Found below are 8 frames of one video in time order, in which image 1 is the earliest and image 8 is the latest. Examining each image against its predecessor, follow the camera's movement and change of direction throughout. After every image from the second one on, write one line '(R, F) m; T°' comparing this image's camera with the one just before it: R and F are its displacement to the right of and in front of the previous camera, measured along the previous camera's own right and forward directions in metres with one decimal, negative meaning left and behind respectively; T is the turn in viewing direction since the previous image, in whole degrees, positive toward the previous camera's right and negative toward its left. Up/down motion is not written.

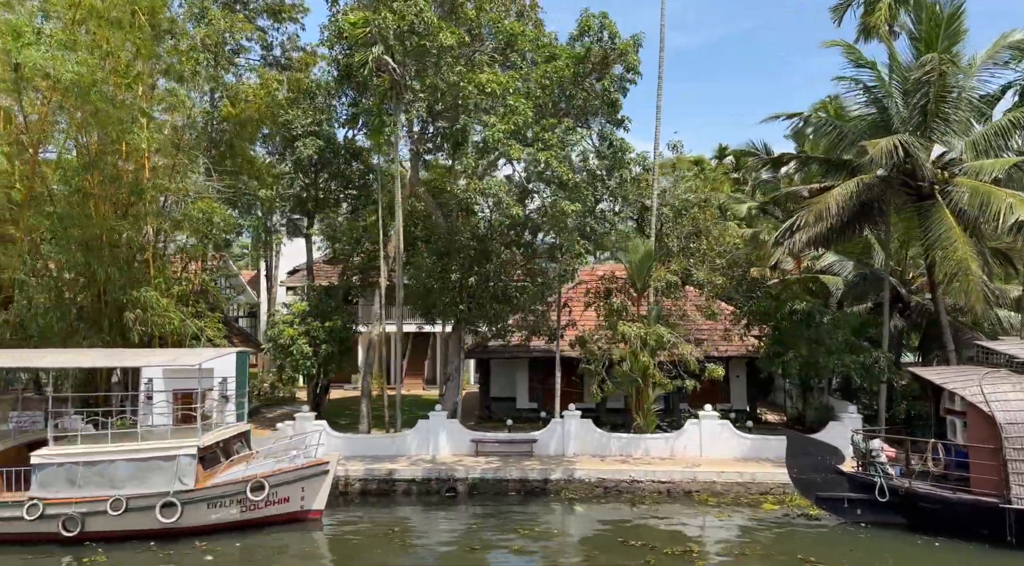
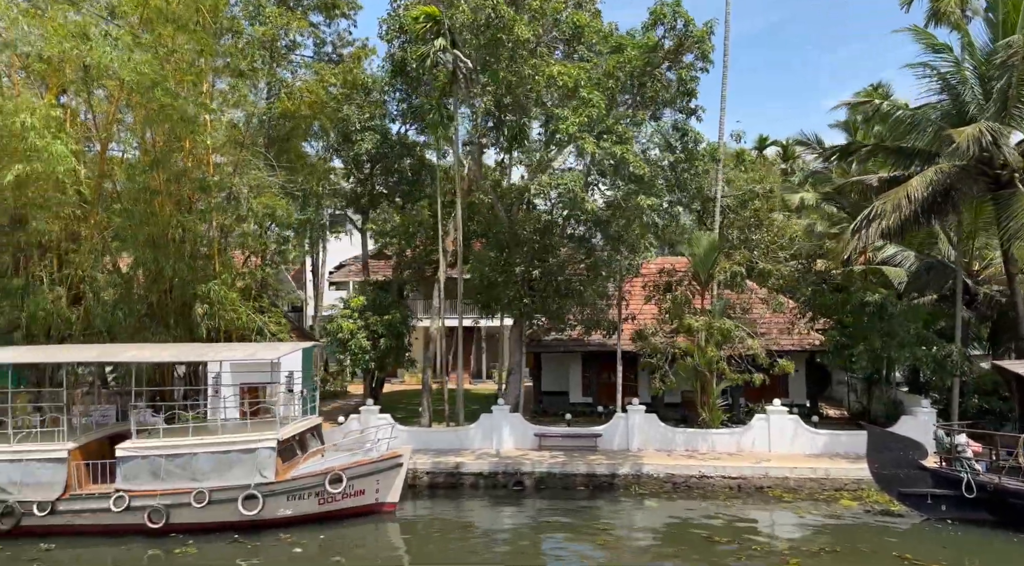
(-0.7, 0.0) m; -2°
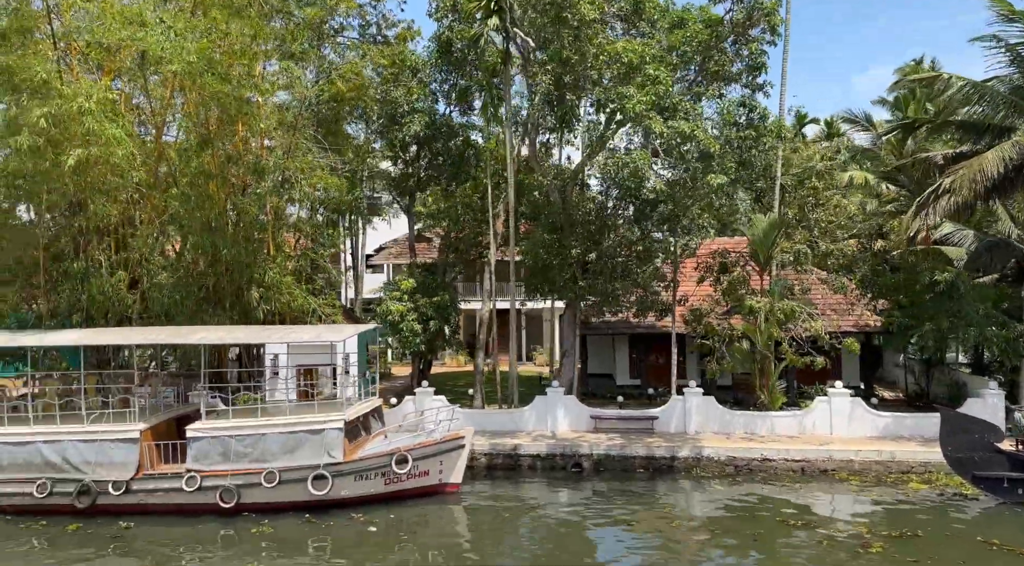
(-0.6, +0.1) m; -2°
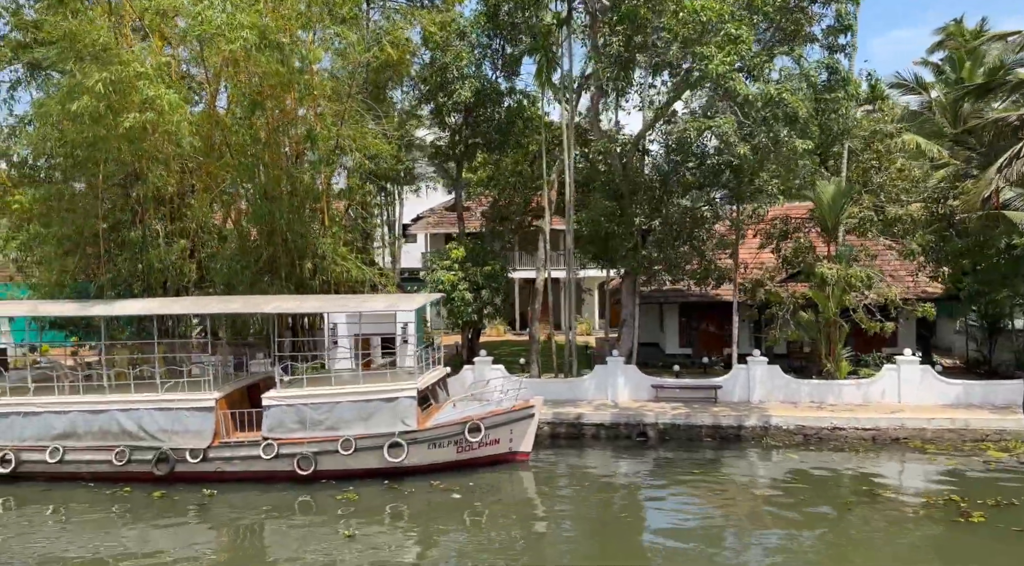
(-0.9, +0.2) m; -1°
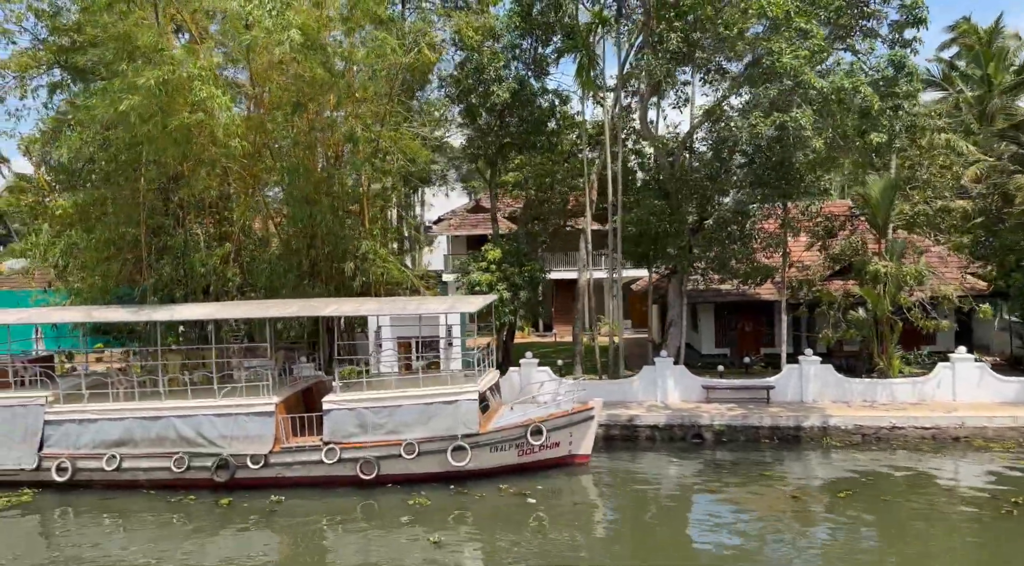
(-1.0, +0.2) m; 0°
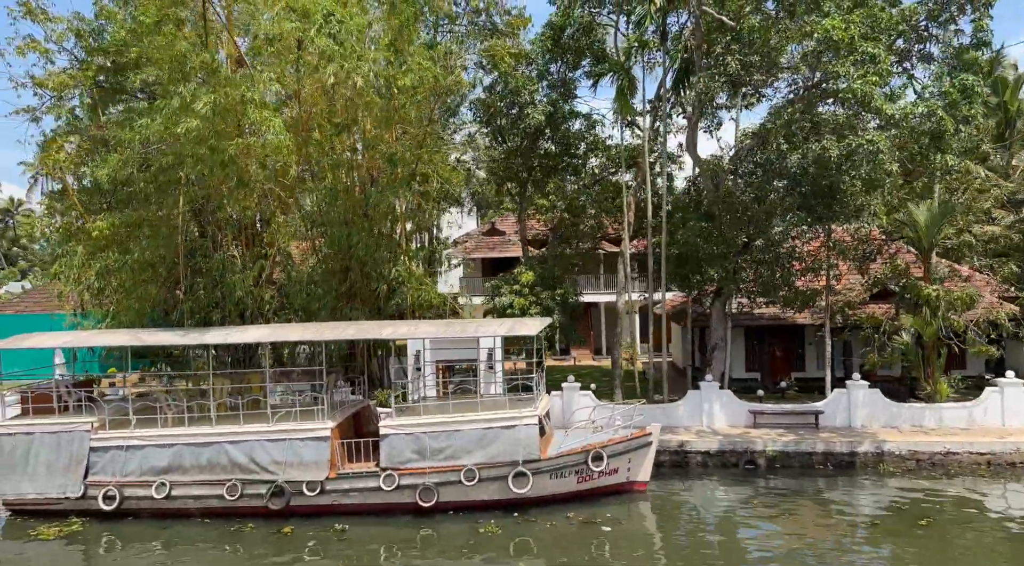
(-1.1, +0.2) m; +1°
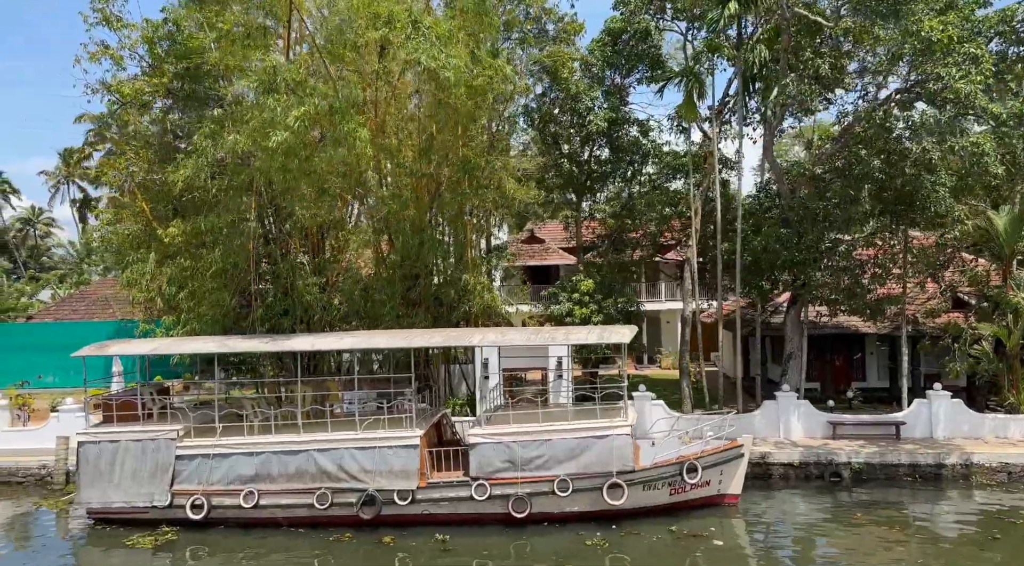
(-1.2, +0.2) m; -1°
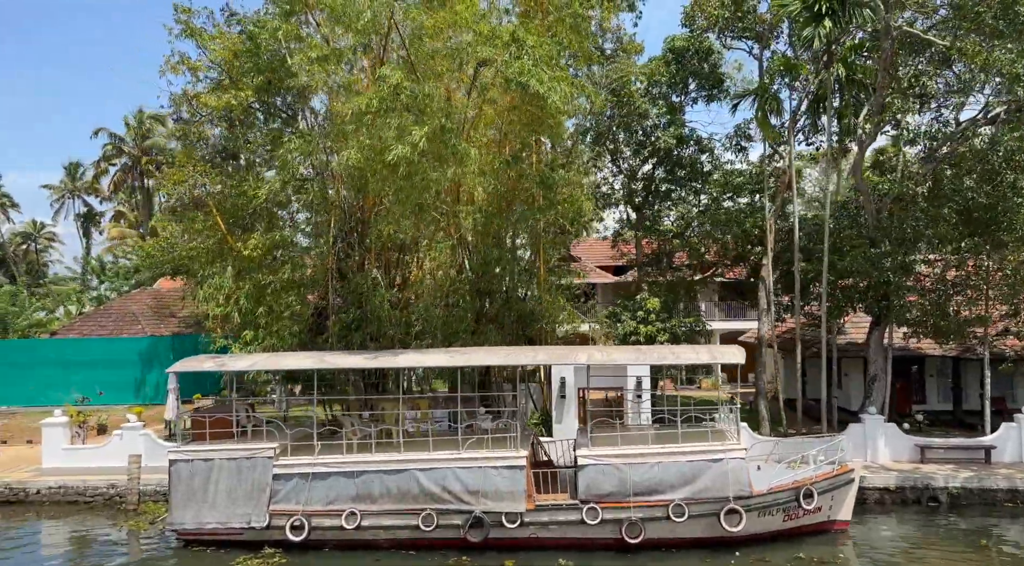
(-1.7, +0.3) m; 0°
